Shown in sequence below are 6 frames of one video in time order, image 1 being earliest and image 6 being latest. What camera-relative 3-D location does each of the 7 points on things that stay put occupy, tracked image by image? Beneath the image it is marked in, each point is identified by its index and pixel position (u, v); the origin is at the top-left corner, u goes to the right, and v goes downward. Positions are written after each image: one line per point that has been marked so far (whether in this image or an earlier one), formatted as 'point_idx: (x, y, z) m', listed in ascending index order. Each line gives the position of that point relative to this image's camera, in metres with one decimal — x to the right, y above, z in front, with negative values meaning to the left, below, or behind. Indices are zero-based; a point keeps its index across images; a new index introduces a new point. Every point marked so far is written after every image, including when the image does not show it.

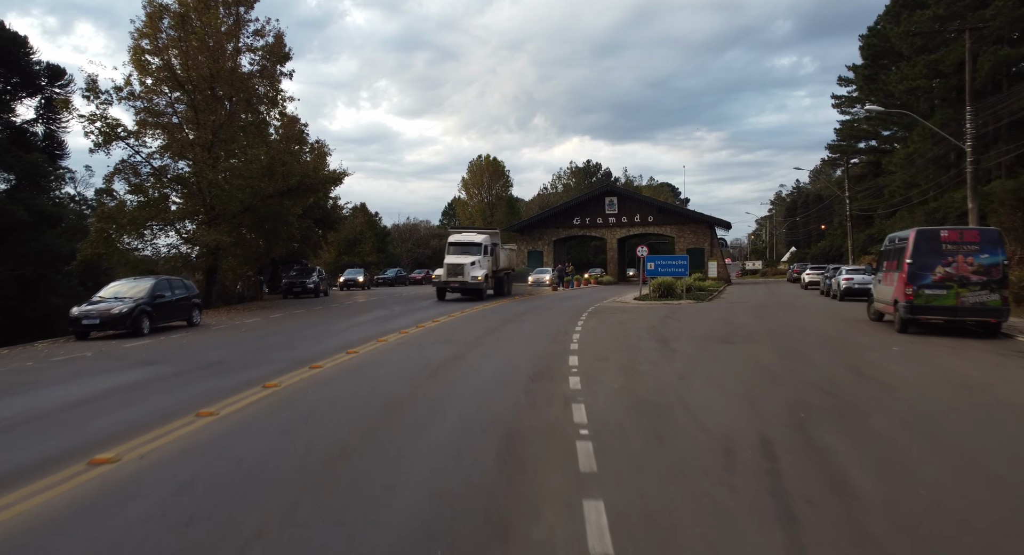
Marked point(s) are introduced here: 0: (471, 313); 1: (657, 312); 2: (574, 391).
0: (-1.2, -1.2, +17.4) m
1: (+4.6, -1.2, +18.9) m
2: (+0.8, -1.4, +7.3) m
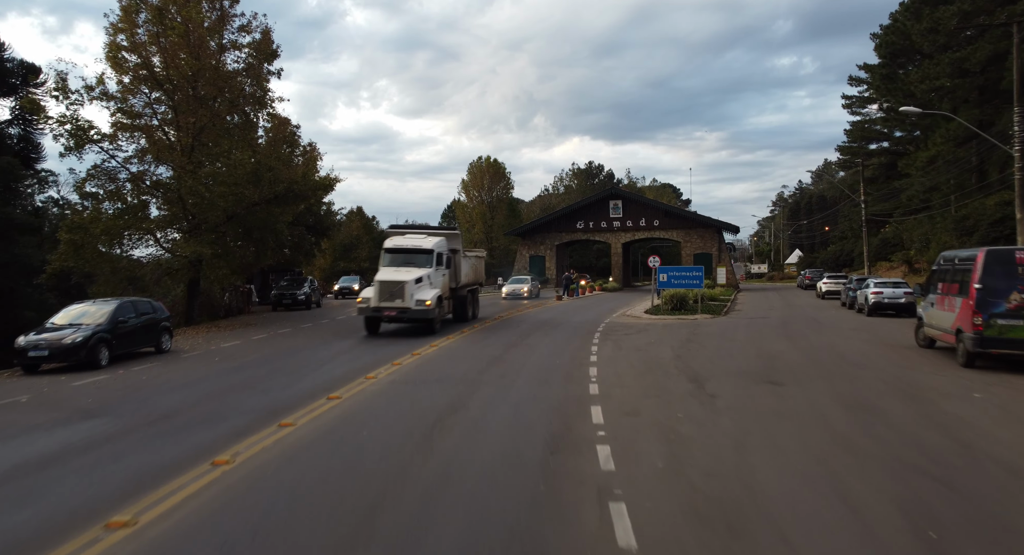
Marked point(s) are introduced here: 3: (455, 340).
0: (-1.1, -1.7, +15.8) m
1: (+4.8, -1.7, +17.3) m
2: (+0.9, -1.9, +5.7) m
3: (-1.5, -1.8, +15.5) m
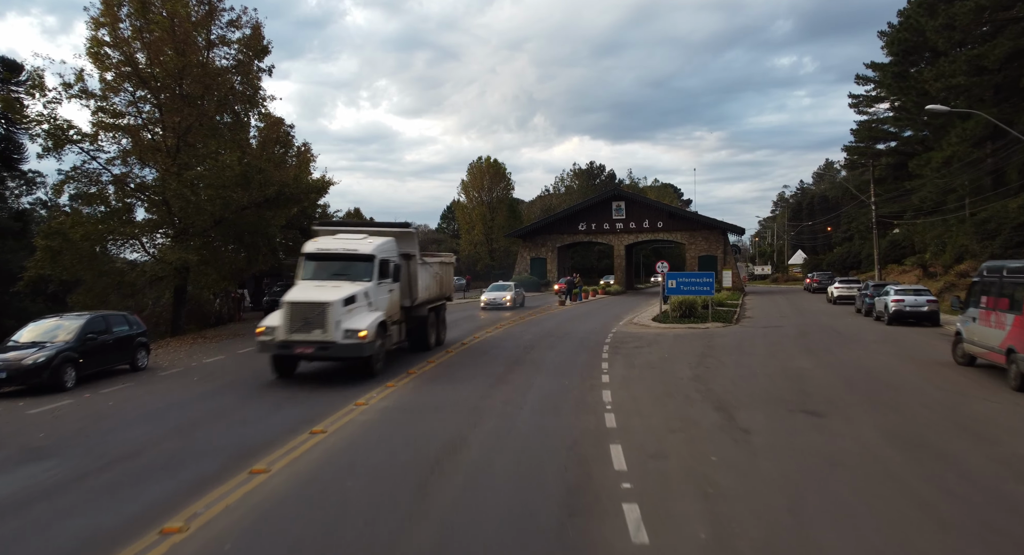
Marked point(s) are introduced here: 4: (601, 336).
0: (-1.0, -2.0, +14.7) m
1: (+4.9, -1.9, +16.2) m
2: (+1.0, -2.2, +4.7) m
3: (-1.4, -2.0, +14.5) m
4: (+2.9, -1.9, +19.0) m
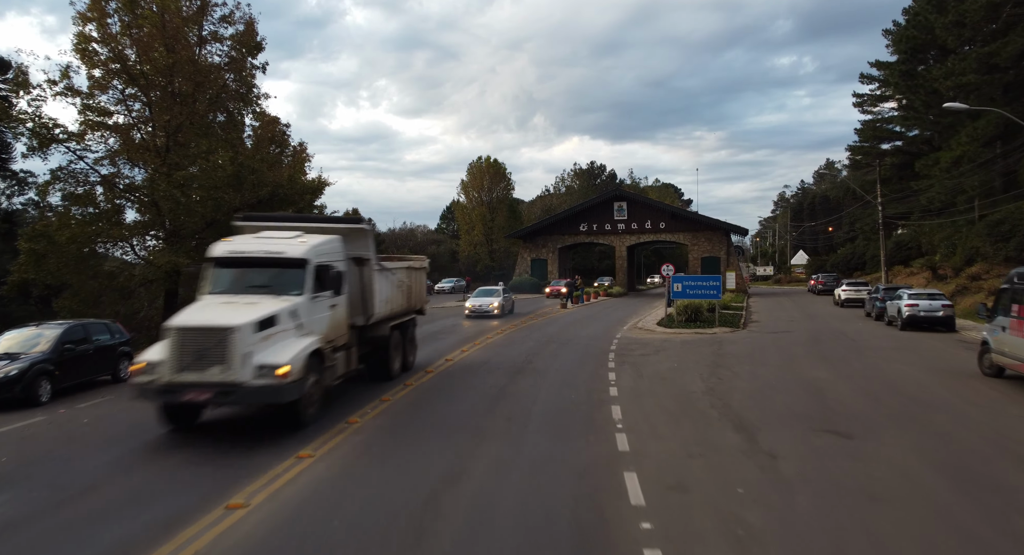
0: (-0.9, -2.1, +14.1) m
1: (+4.9, -2.1, +15.6) m
2: (+1.1, -2.3, +4.0) m
3: (-1.4, -2.2, +13.8) m
4: (+2.9, -2.0, +18.3) m
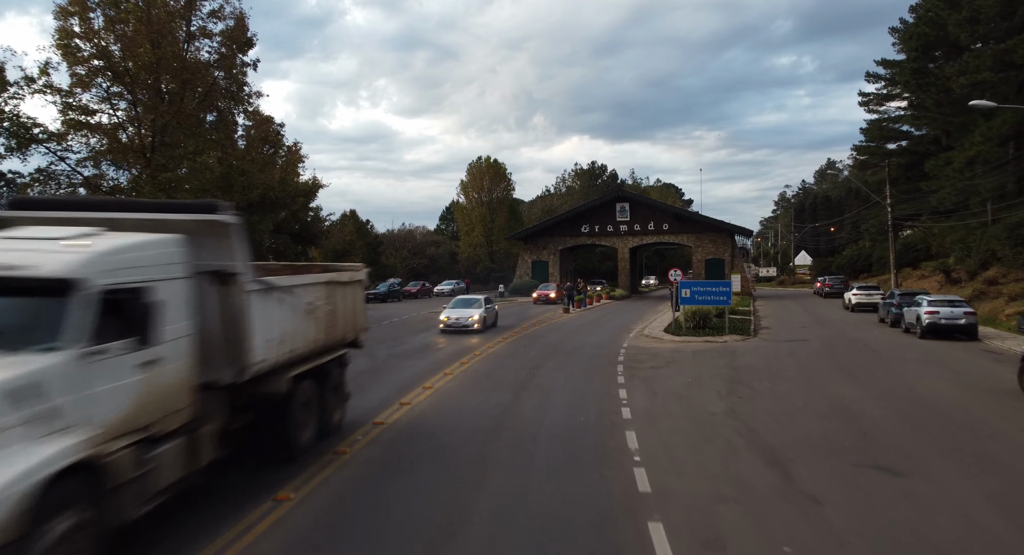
0: (-0.9, -2.3, +13.2) m
1: (+5.0, -2.3, +14.7) m
2: (+1.2, -2.5, +3.2) m
3: (-1.3, -2.4, +12.9) m
4: (+3.0, -2.2, +17.4) m
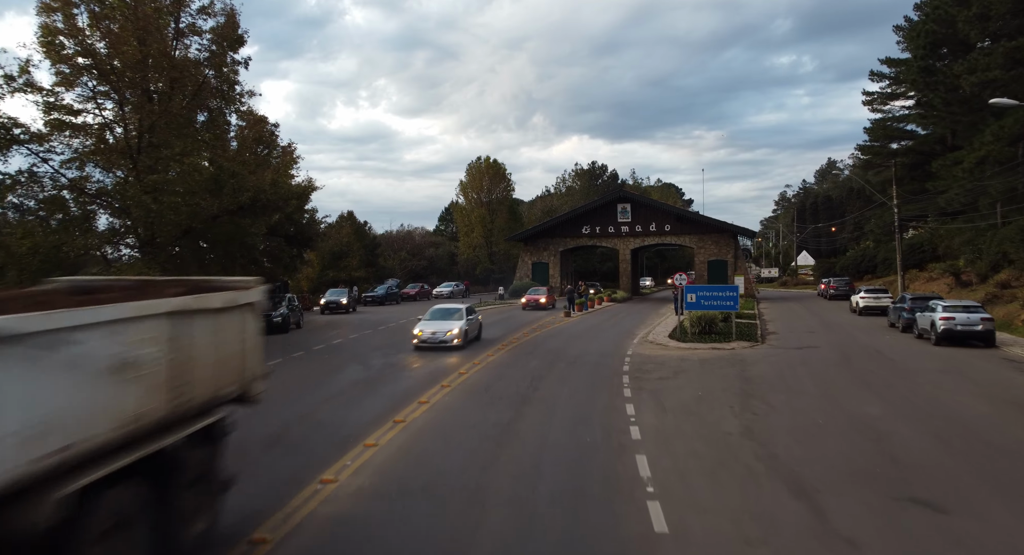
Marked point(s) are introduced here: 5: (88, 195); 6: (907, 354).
0: (-0.8, -2.5, +12.5) m
1: (+5.0, -2.4, +14.0) m
2: (+1.2, -2.7, +2.5) m
3: (-1.3, -2.5, +12.3) m
4: (+3.0, -2.4, +16.8) m
5: (-13.3, +2.5, +18.3) m
6: (+11.8, -2.3, +17.5) m
